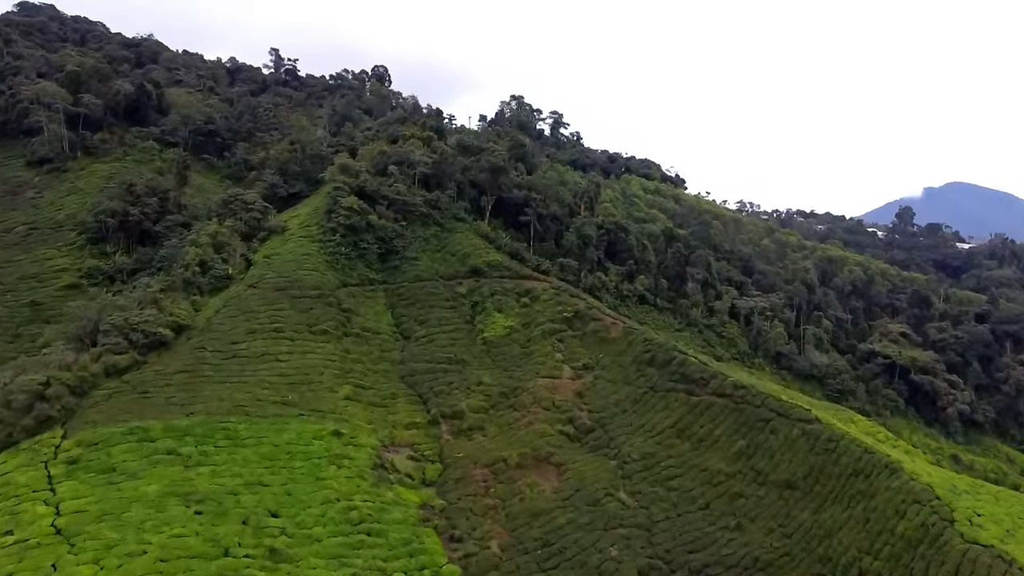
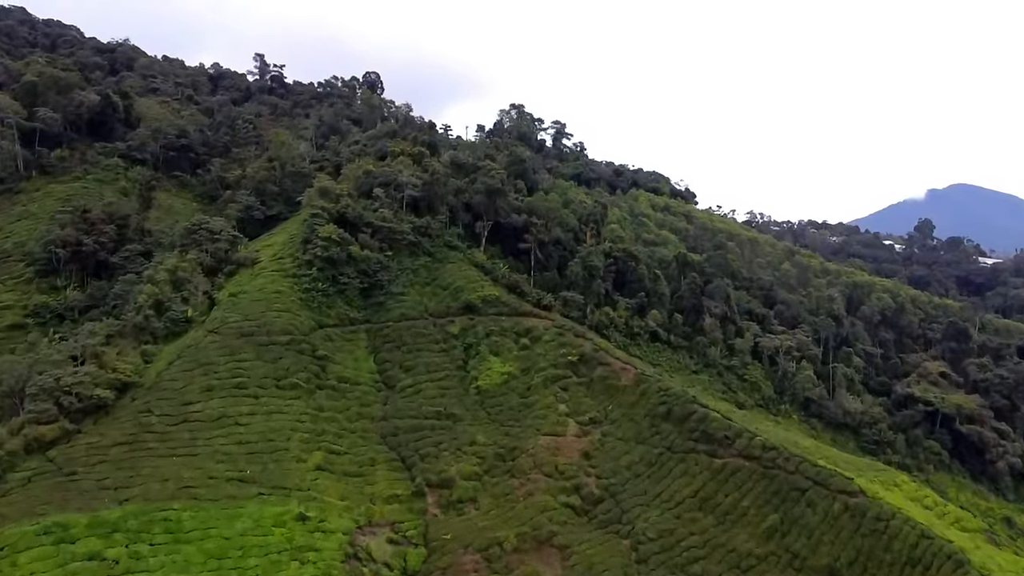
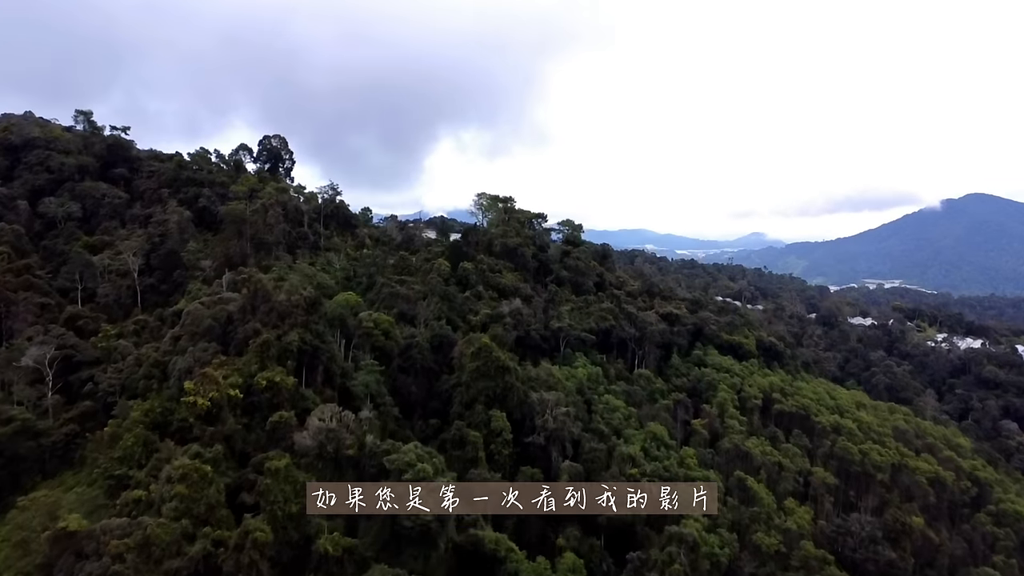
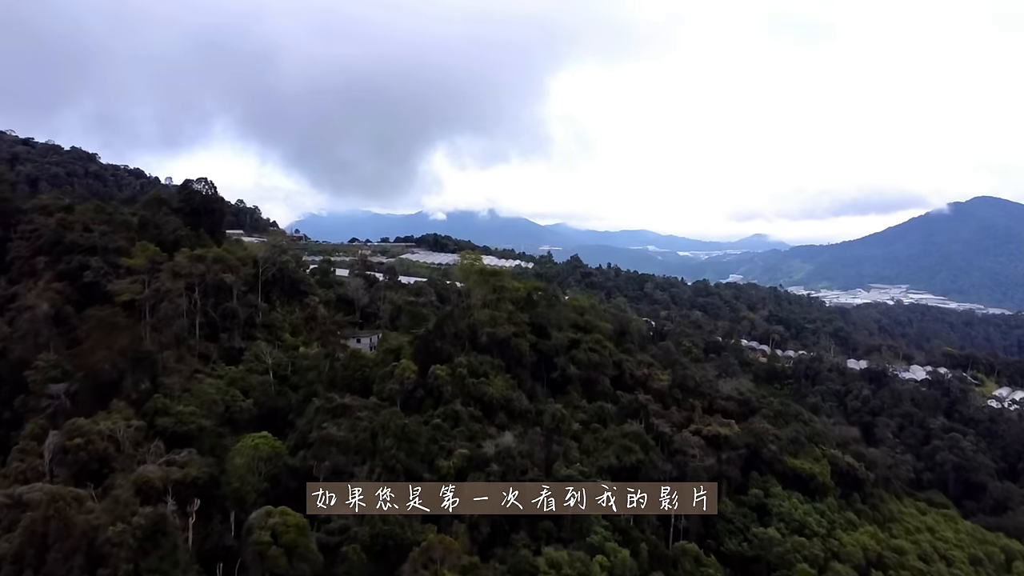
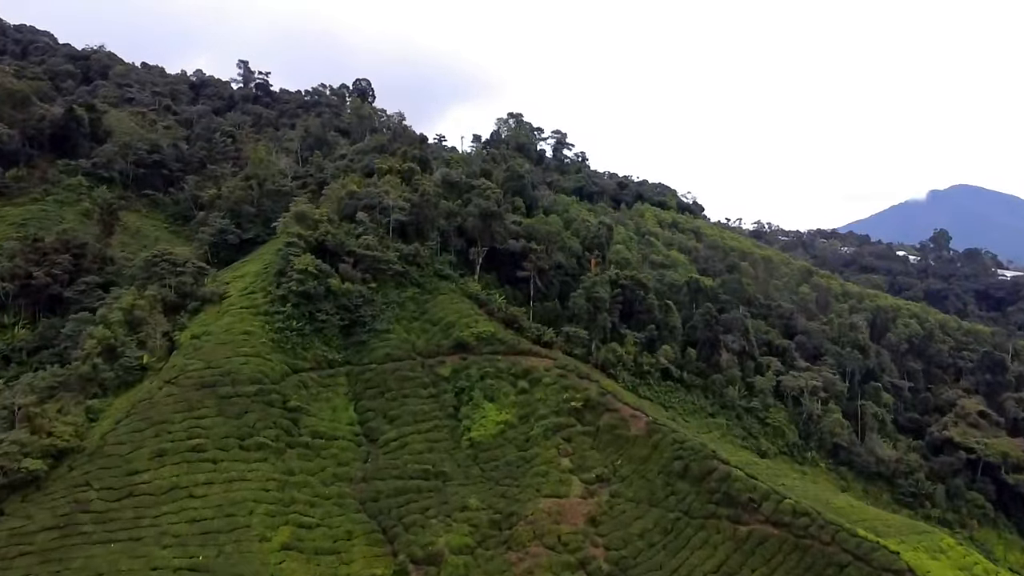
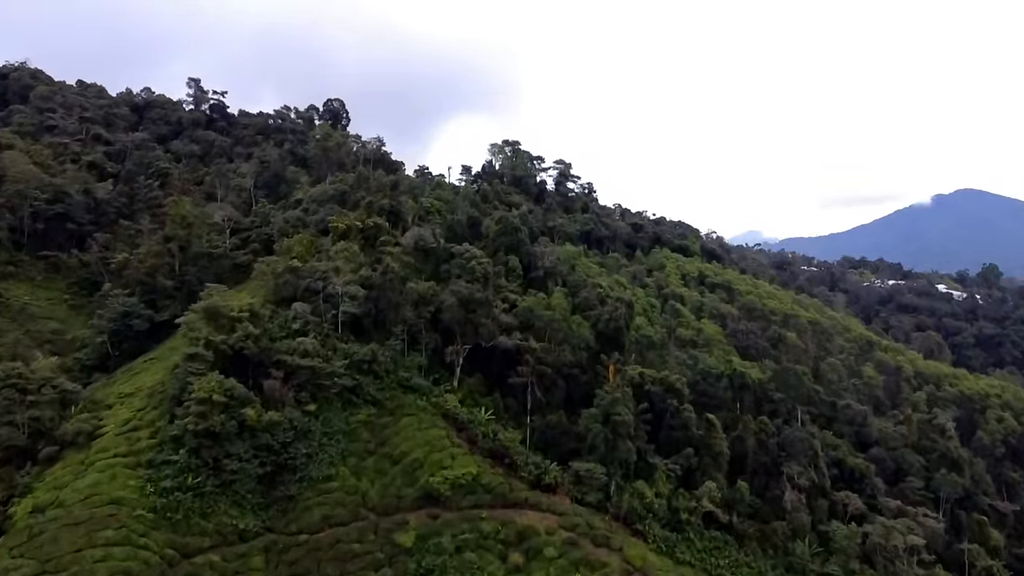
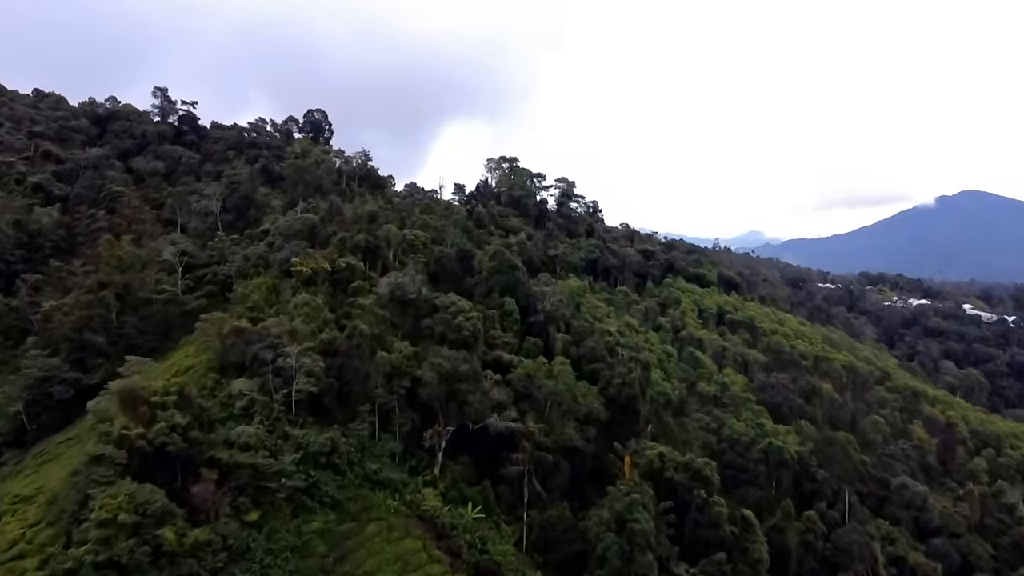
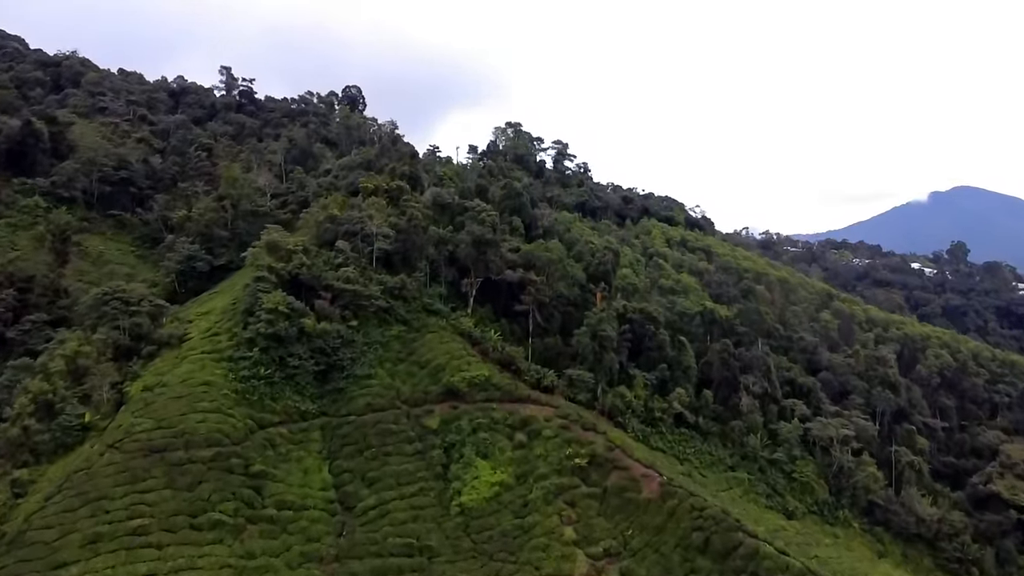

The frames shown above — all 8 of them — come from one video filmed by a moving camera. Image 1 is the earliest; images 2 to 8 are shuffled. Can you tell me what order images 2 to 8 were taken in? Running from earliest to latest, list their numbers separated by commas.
2, 5, 8, 6, 7, 3, 4
